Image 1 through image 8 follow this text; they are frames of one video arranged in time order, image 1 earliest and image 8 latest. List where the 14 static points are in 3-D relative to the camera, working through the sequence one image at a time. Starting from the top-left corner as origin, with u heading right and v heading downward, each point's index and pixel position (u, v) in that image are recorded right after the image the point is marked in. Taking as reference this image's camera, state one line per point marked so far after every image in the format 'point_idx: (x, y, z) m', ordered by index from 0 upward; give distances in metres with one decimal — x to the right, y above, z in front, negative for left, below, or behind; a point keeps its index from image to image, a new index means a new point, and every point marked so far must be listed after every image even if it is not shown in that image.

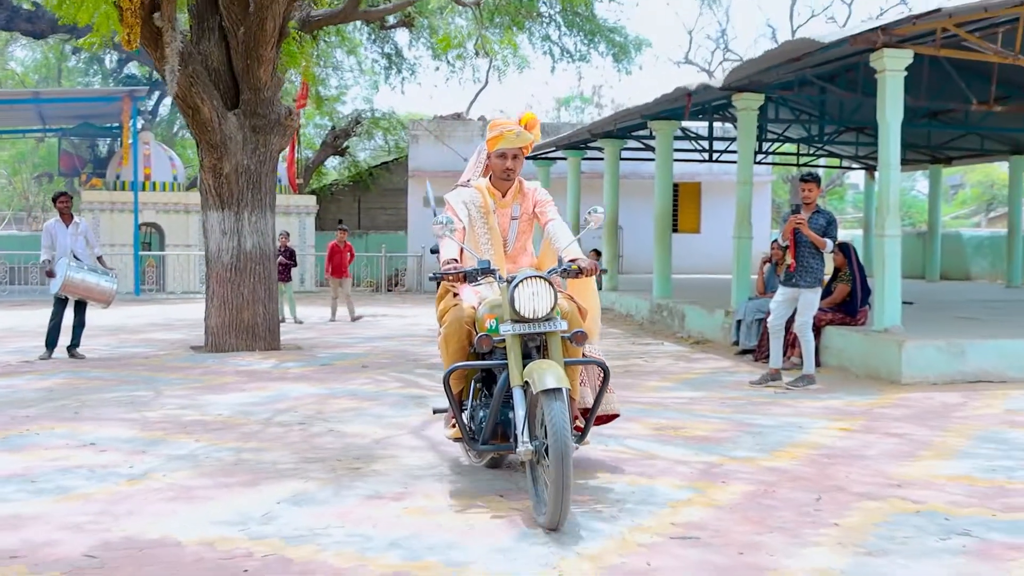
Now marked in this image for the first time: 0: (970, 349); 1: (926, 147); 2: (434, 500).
0: (+2.8, -0.4, +8.2) m
1: (+5.2, +1.8, +16.9) m
2: (-0.3, -0.7, +4.6) m
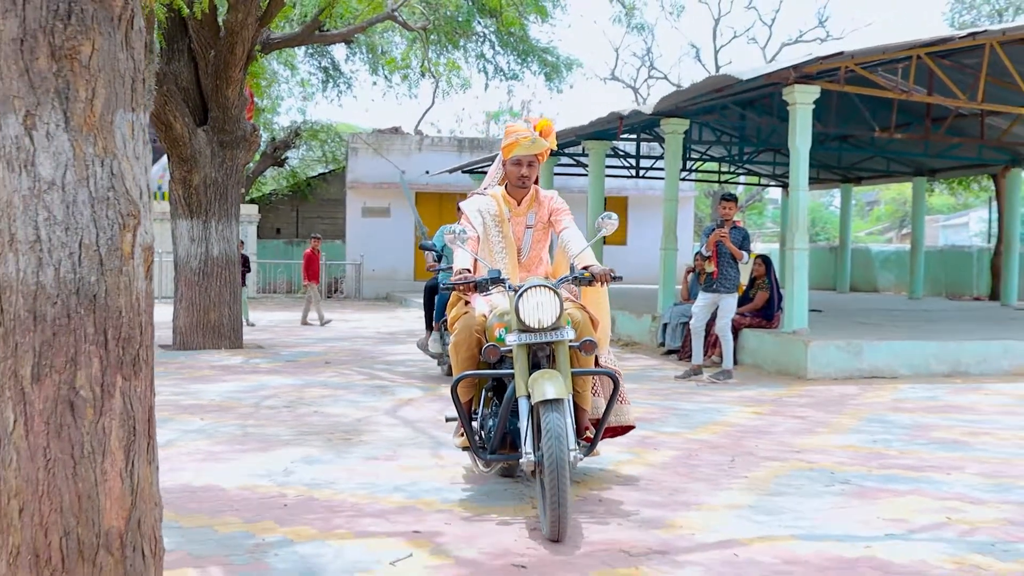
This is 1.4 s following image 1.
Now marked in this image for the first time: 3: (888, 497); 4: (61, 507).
0: (+2.5, -0.4, +9.3) m
1: (+4.4, +1.6, +18.2) m
2: (-0.4, -0.7, +5.6) m
3: (+1.3, -0.8, +4.8) m
4: (-0.9, -0.4, +2.7) m
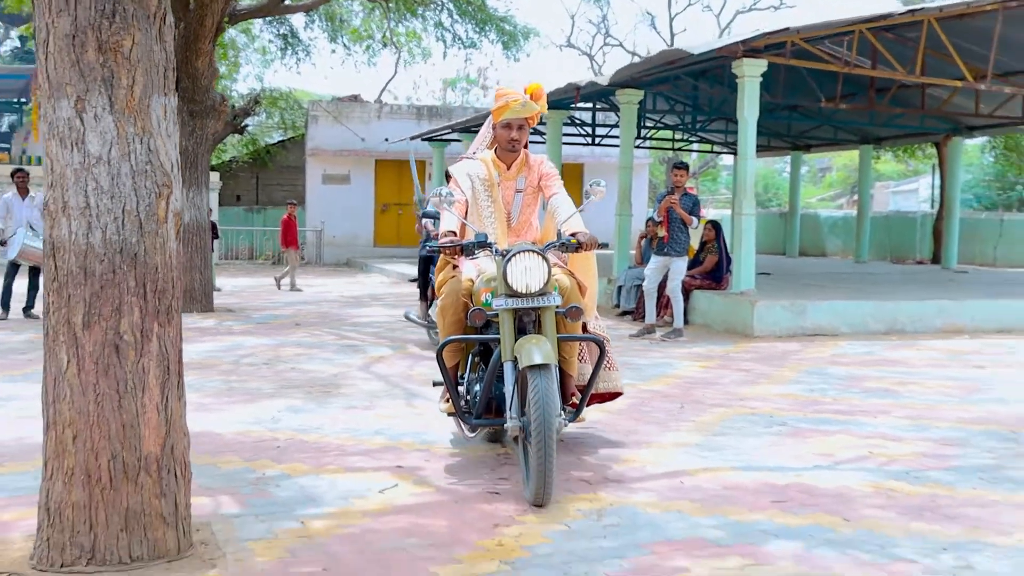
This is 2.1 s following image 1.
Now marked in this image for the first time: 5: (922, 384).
0: (+2.2, -0.2, +9.9) m
1: (+3.8, +2.1, +18.7) m
2: (-0.5, -0.6, +6.1) m
3: (+1.2, -0.6, +5.4) m
4: (-1.0, -0.4, +3.2) m
5: (+2.2, -0.5, +7.2) m
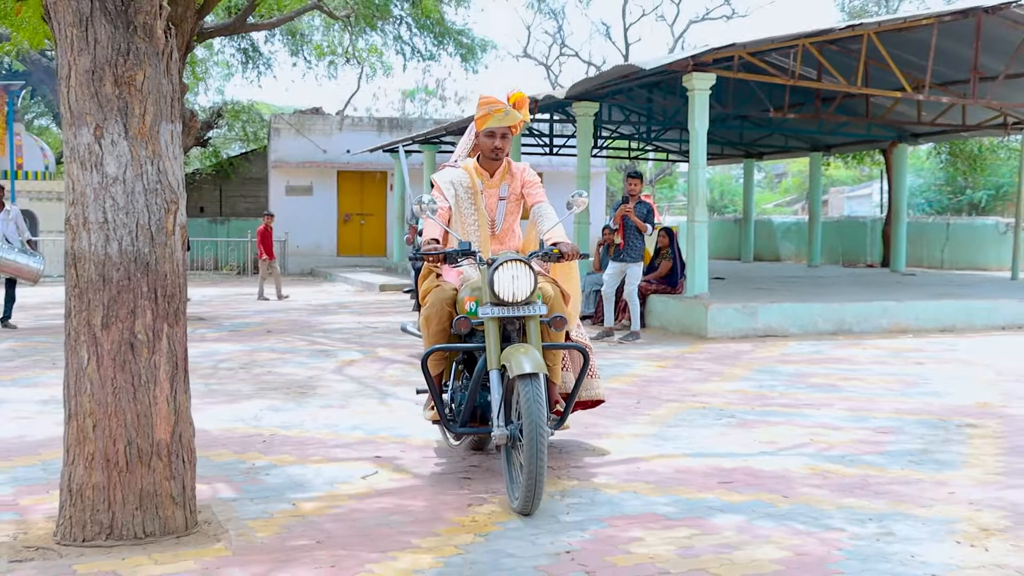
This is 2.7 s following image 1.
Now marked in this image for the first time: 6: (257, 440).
0: (+1.9, -0.2, +10.4) m
1: (+3.3, +2.1, +19.3) m
2: (-0.7, -0.6, +6.5) m
3: (+1.1, -0.6, +5.8) m
4: (-1.0, -0.4, +3.6) m
5: (+2.0, -0.5, +7.7) m
6: (-1.0, -0.6, +5.5) m
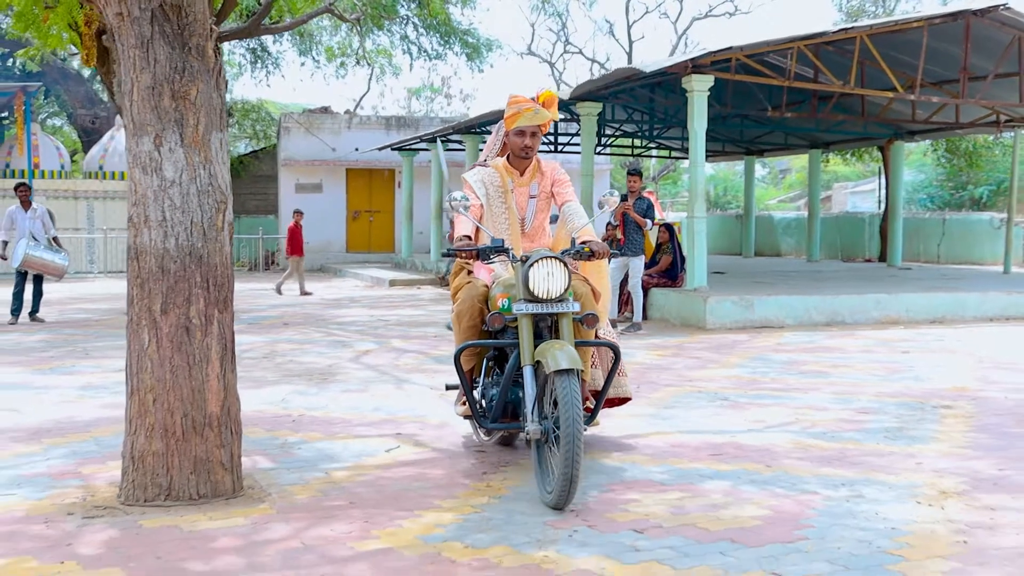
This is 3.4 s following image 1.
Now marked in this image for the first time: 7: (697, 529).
0: (+2.0, -0.1, +10.8) m
1: (+3.4, +2.2, +19.7) m
2: (-0.6, -0.5, +7.0) m
3: (+1.1, -0.6, +6.3) m
4: (-1.0, -0.3, +4.0) m
5: (+2.1, -0.5, +8.1) m
6: (-1.0, -0.6, +6.0) m
7: (+0.5, -0.7, +3.8) m
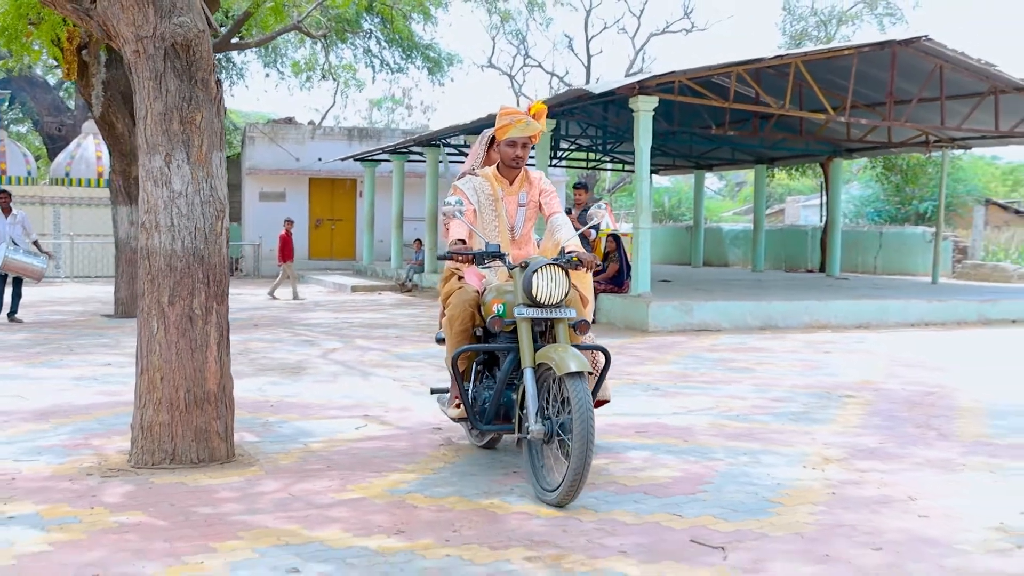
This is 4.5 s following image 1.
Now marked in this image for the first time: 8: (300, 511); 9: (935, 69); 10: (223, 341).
0: (+1.6, -0.2, +11.7) m
1: (+2.7, +2.0, +20.6) m
2: (-0.9, -0.6, +7.7) m
3: (+0.9, -0.6, +7.1) m
4: (-1.2, -0.3, +4.8) m
5: (+1.8, -0.5, +9.0) m
6: (-1.2, -0.6, +6.7) m
7: (+0.4, -0.7, +4.6) m
8: (-0.7, -0.7, +4.1) m
9: (+4.0, +2.1, +12.7) m
10: (-1.1, -0.2, +4.9) m
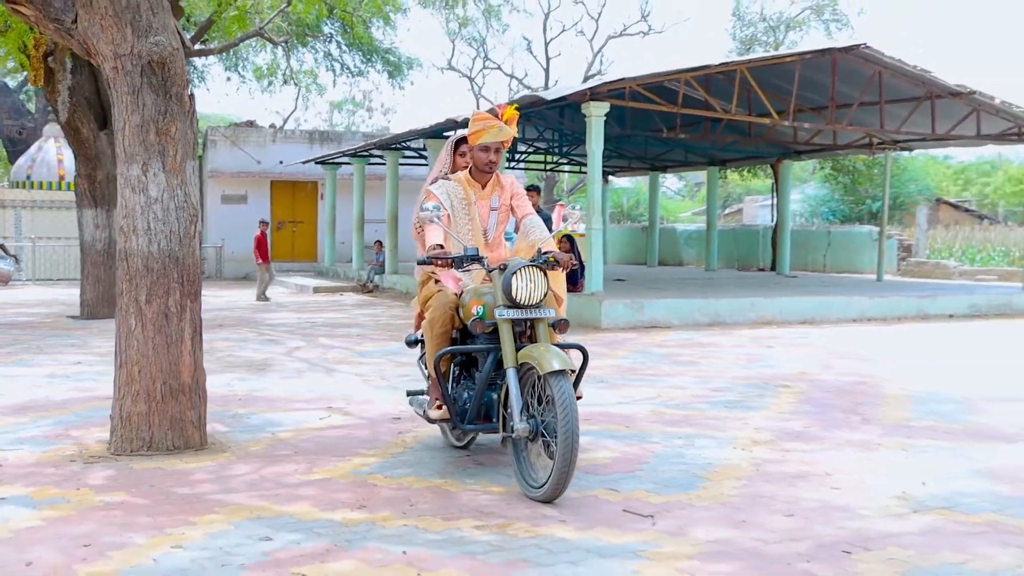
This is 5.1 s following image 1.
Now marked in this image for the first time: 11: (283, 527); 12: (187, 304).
0: (+1.2, -0.2, +12.1) m
1: (+2.1, +2.0, +21.1) m
2: (-1.2, -0.5, +8.1) m
3: (+0.6, -0.6, +7.5) m
4: (-1.4, -0.3, +5.2) m
5: (+1.5, -0.5, +9.4) m
6: (-1.5, -0.6, +7.1) m
7: (+0.2, -0.7, +5.0) m
8: (-0.8, -0.7, +4.5) m
9: (+3.6, +2.1, +13.2) m
10: (-1.2, -0.2, +5.3) m
11: (-0.7, -0.7, +3.9) m
12: (-1.3, -0.1, +5.2) m
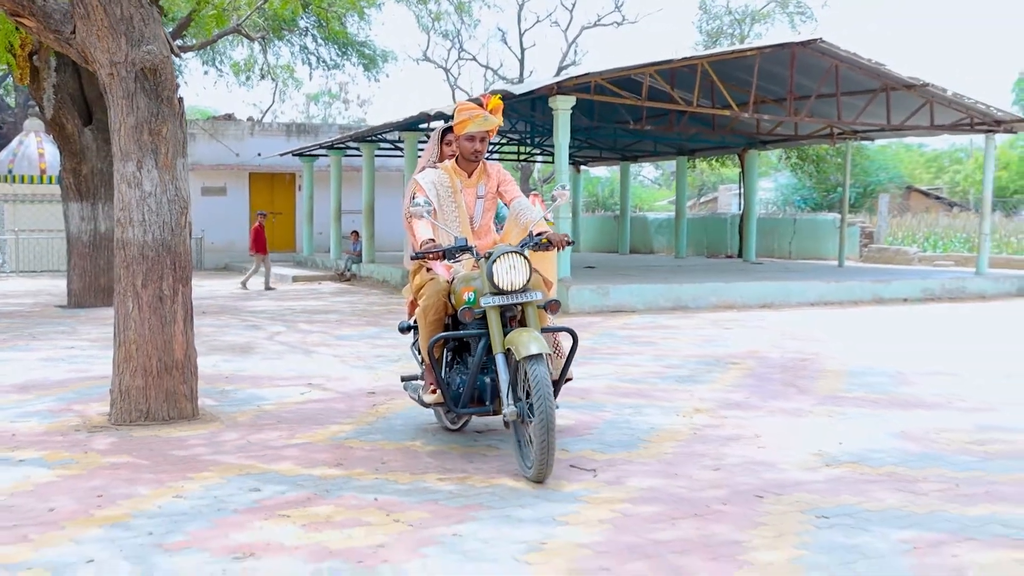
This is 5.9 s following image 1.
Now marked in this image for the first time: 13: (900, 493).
0: (+1.0, 0.0, +12.7) m
1: (+1.6, +2.3, +21.7) m
2: (-1.4, -0.5, +8.6) m
3: (+0.4, -0.5, +8.1) m
4: (-1.5, -0.3, +5.7) m
5: (+1.2, -0.4, +10.0) m
6: (-1.7, -0.5, +7.6) m
7: (0.0, -0.6, +5.6) m
8: (-1.0, -0.6, +5.1) m
9: (+3.3, +2.3, +13.8) m
10: (-1.4, -0.1, +5.8) m
11: (-0.8, -0.6, +4.5) m
12: (-1.4, 0.0, +5.8) m
13: (+1.2, -0.7, +4.3) m
